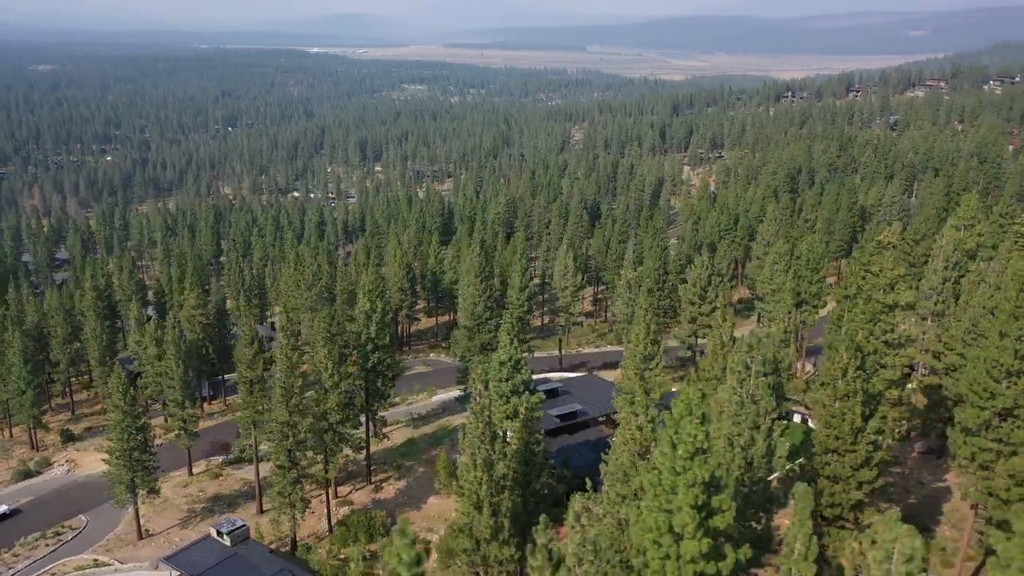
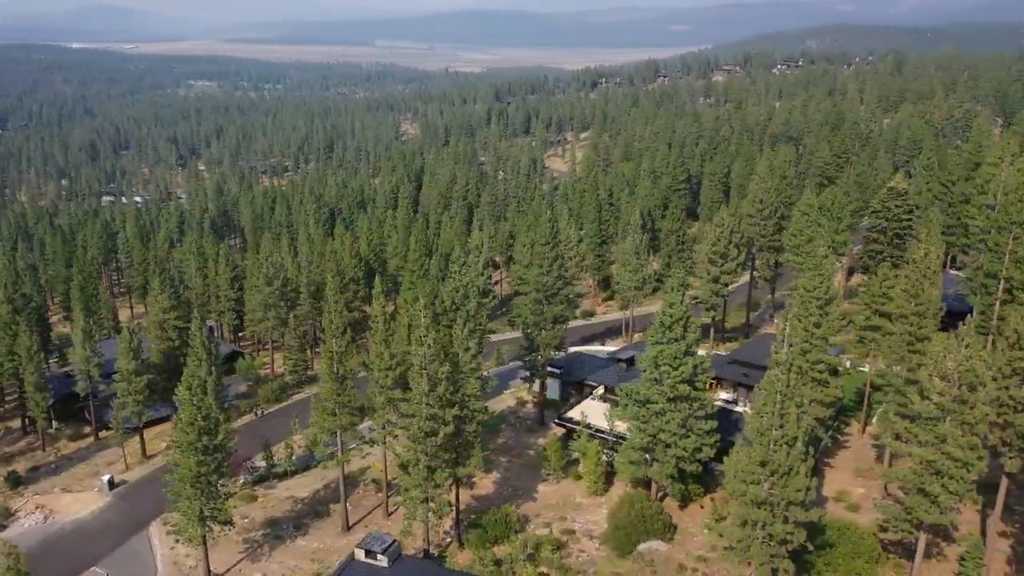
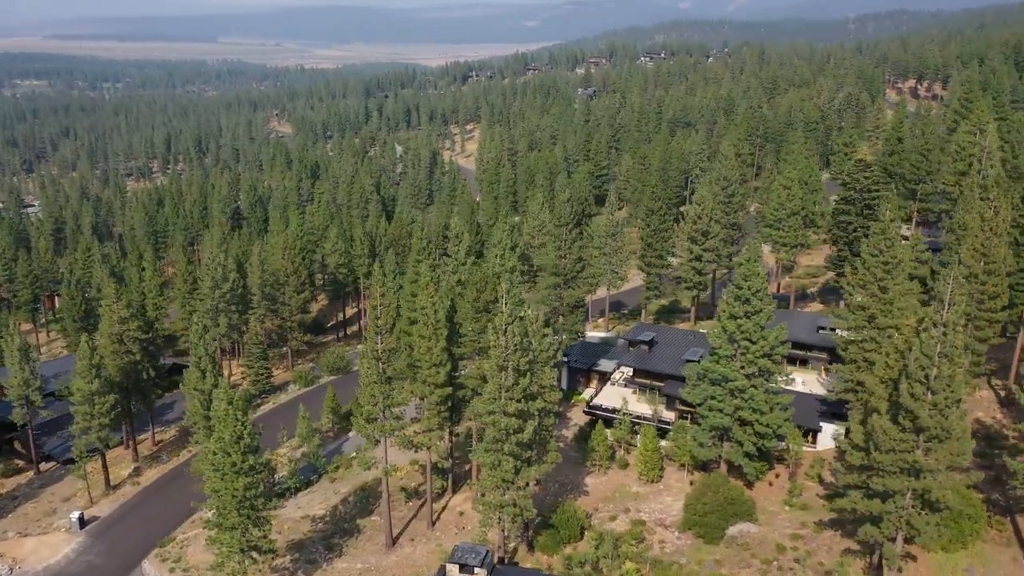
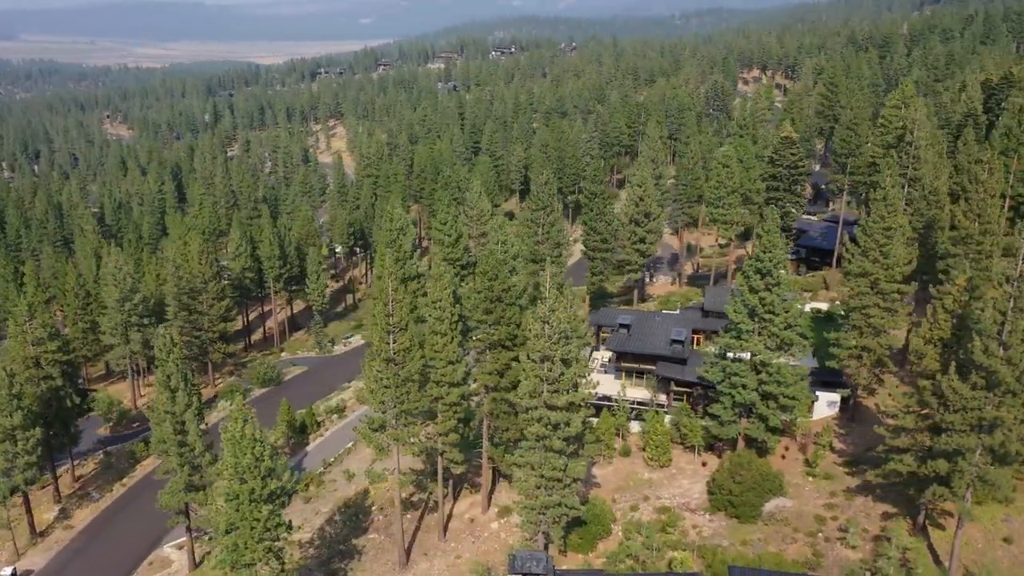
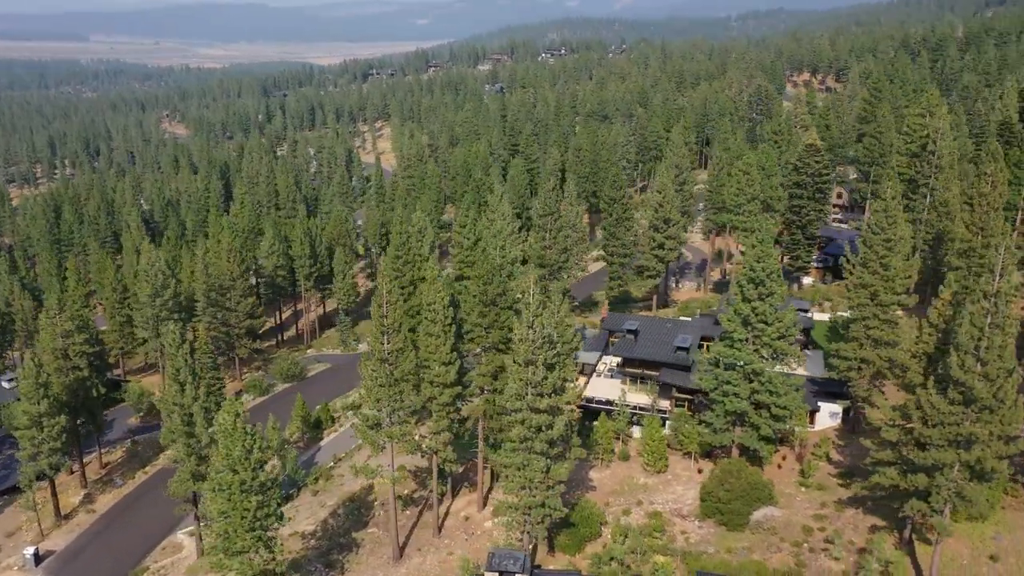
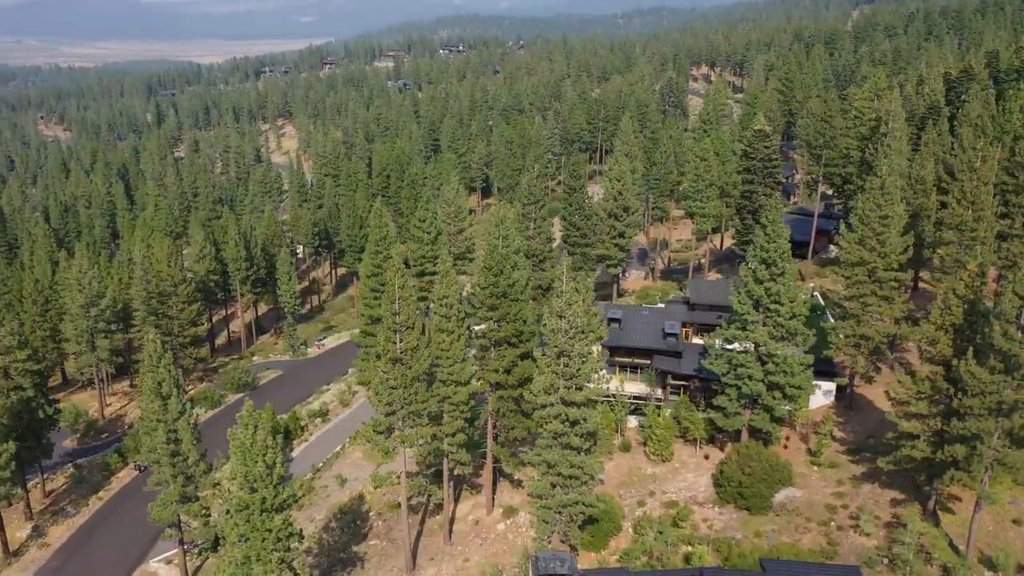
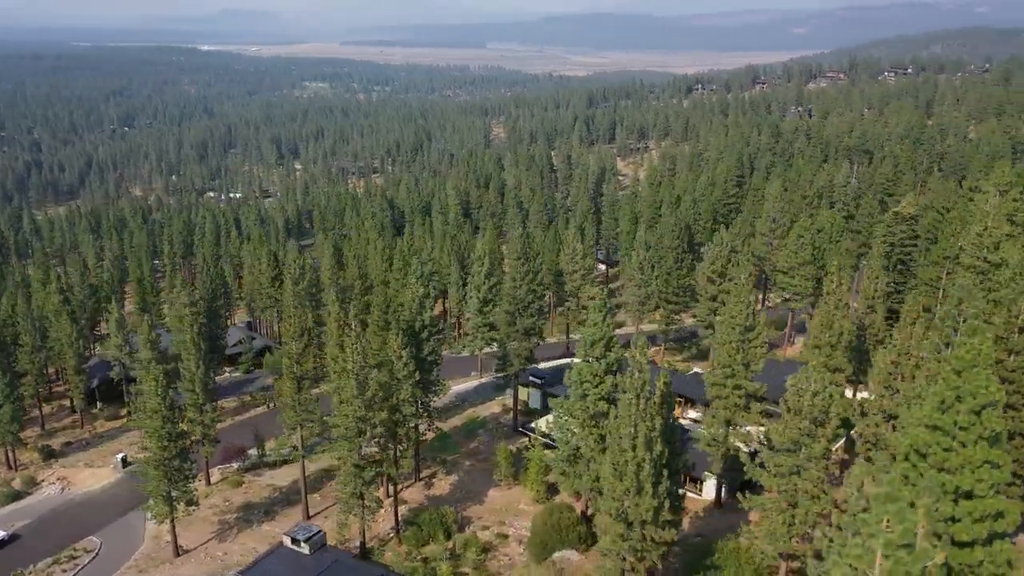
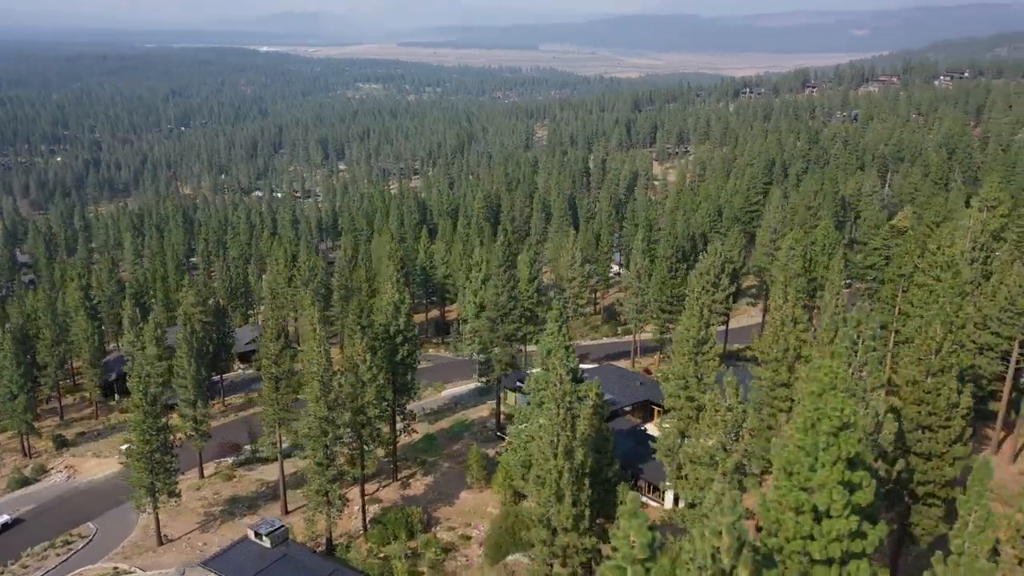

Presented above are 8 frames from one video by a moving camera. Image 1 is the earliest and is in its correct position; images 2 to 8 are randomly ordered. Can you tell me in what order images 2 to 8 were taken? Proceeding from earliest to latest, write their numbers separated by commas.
8, 7, 2, 3, 5, 4, 6
